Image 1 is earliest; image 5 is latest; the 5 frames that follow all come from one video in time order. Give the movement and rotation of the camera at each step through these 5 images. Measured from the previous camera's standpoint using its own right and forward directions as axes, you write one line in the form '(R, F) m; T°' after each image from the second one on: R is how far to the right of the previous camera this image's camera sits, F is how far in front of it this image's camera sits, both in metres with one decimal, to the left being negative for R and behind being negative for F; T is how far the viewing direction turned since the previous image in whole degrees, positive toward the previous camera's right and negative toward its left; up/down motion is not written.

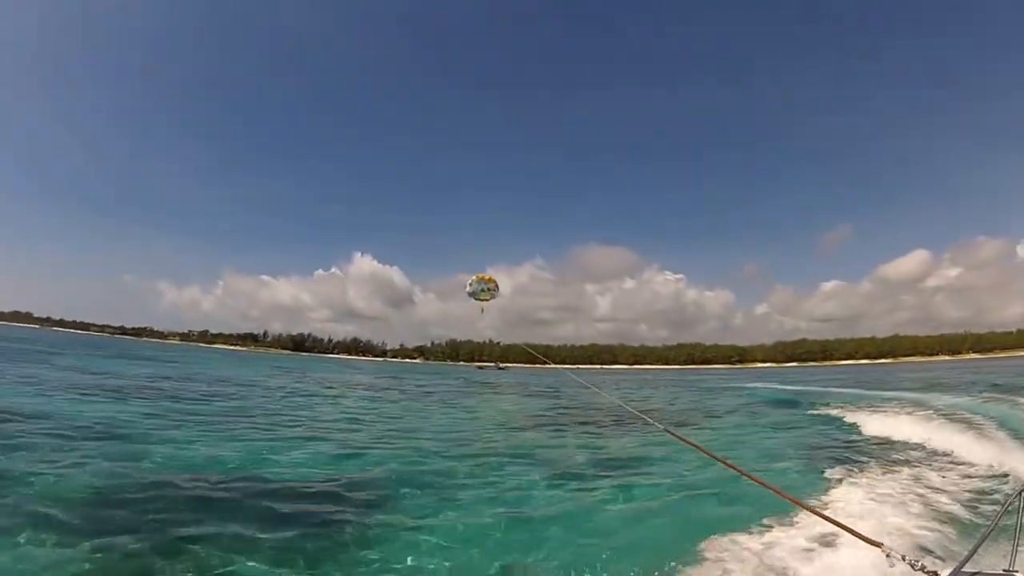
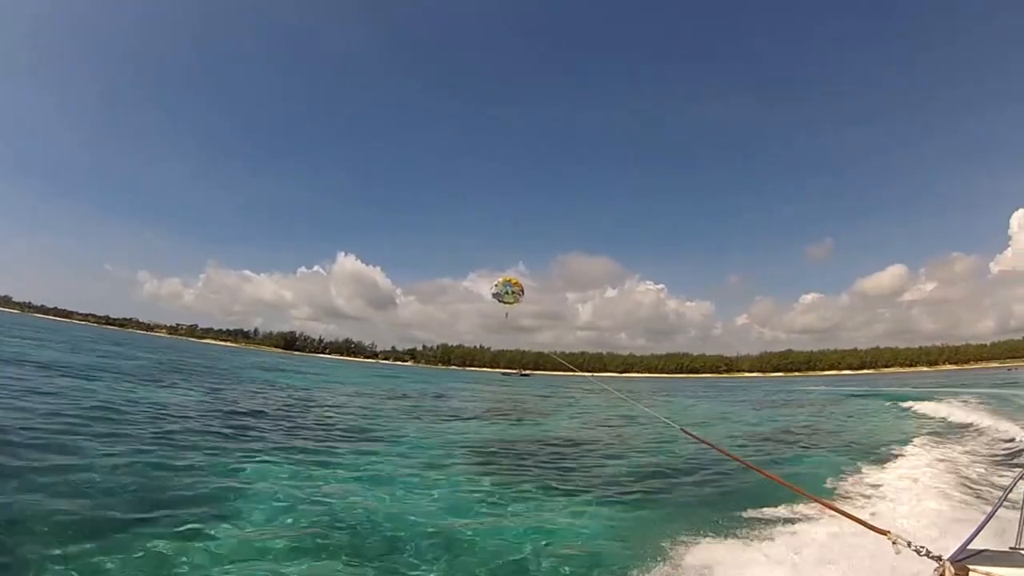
(-2.0, +0.3) m; +3°
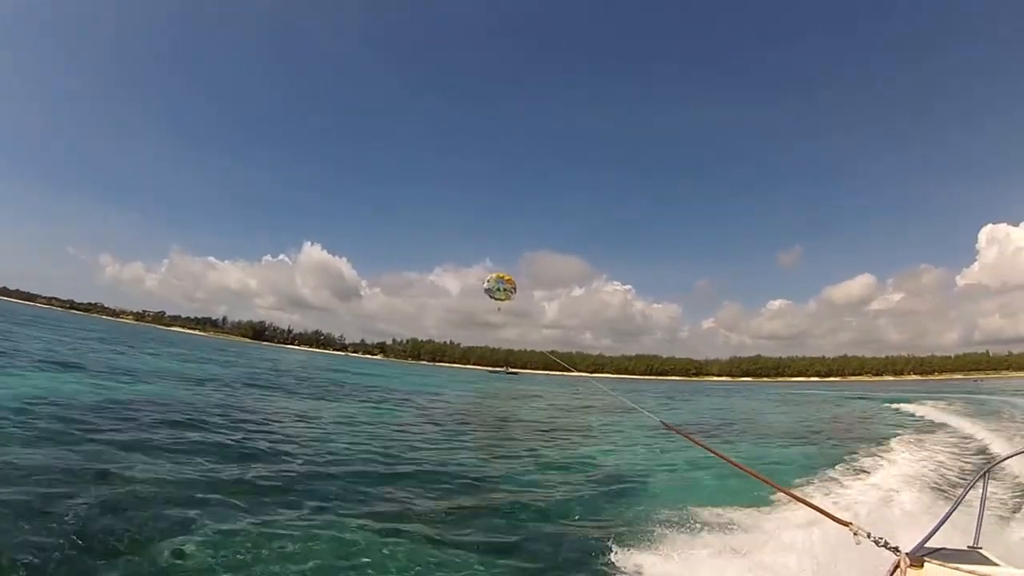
(-2.7, +1.2) m; +4°
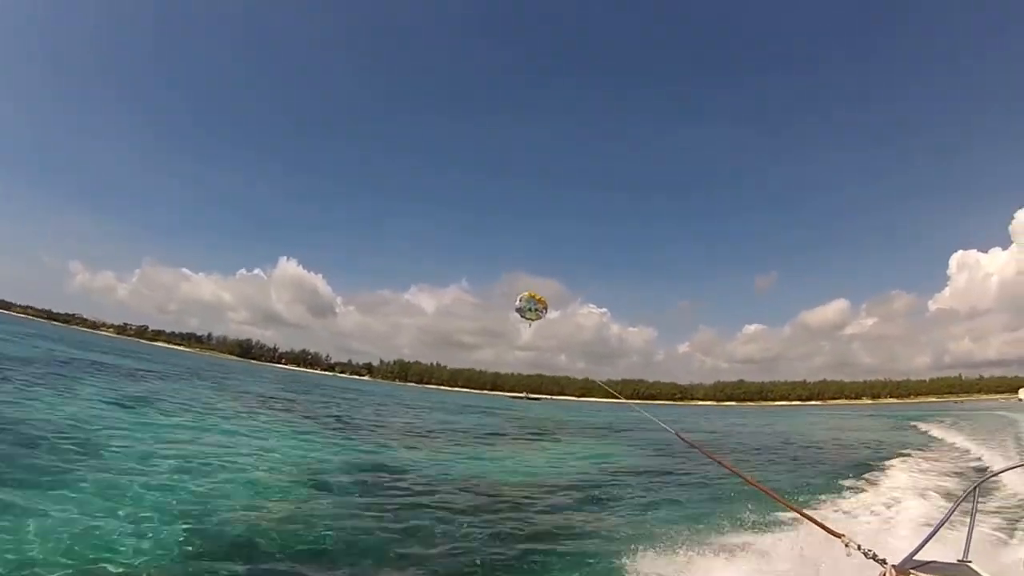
(-2.9, +0.8) m; +4°
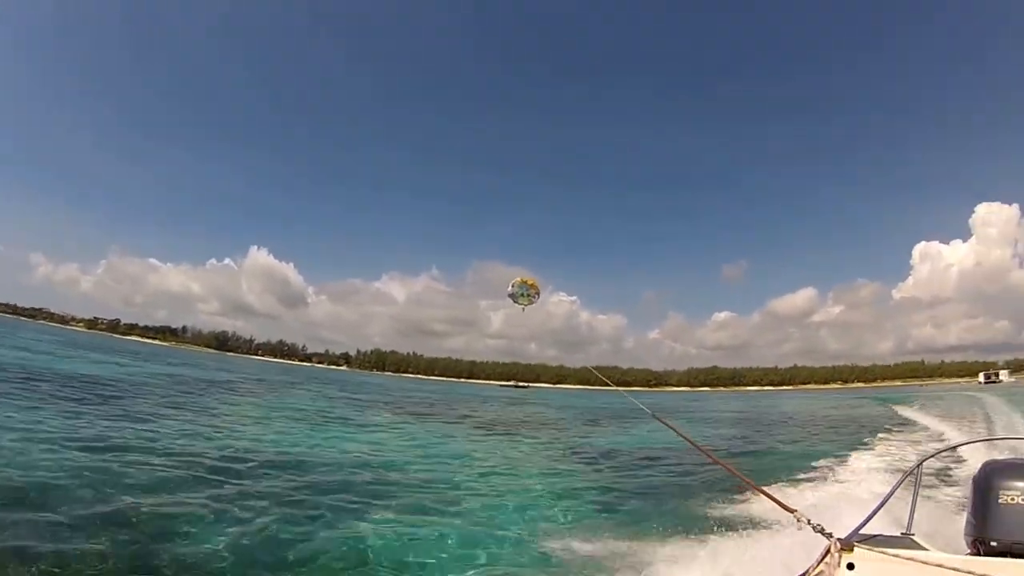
(-1.7, +0.1) m; +4°
